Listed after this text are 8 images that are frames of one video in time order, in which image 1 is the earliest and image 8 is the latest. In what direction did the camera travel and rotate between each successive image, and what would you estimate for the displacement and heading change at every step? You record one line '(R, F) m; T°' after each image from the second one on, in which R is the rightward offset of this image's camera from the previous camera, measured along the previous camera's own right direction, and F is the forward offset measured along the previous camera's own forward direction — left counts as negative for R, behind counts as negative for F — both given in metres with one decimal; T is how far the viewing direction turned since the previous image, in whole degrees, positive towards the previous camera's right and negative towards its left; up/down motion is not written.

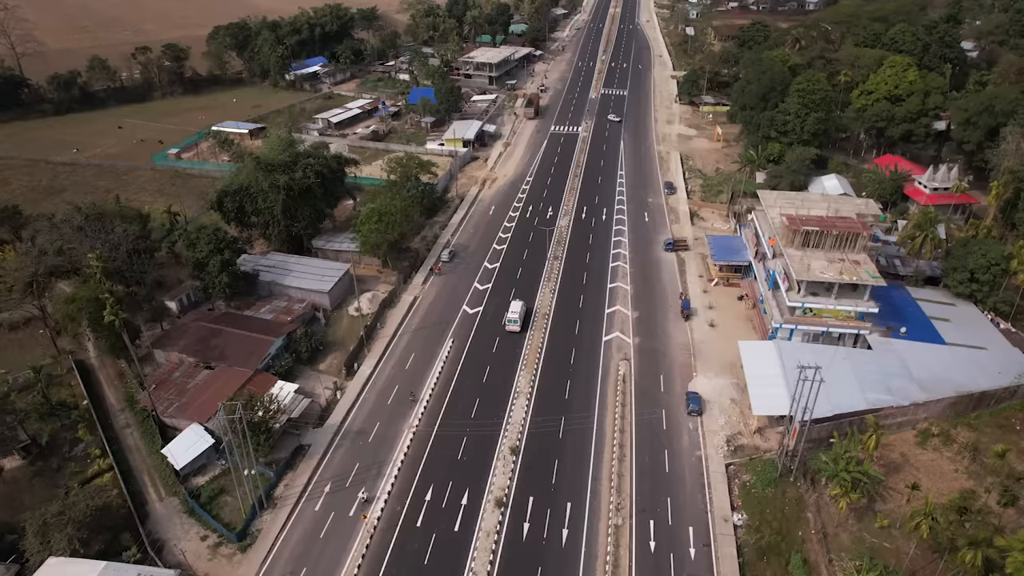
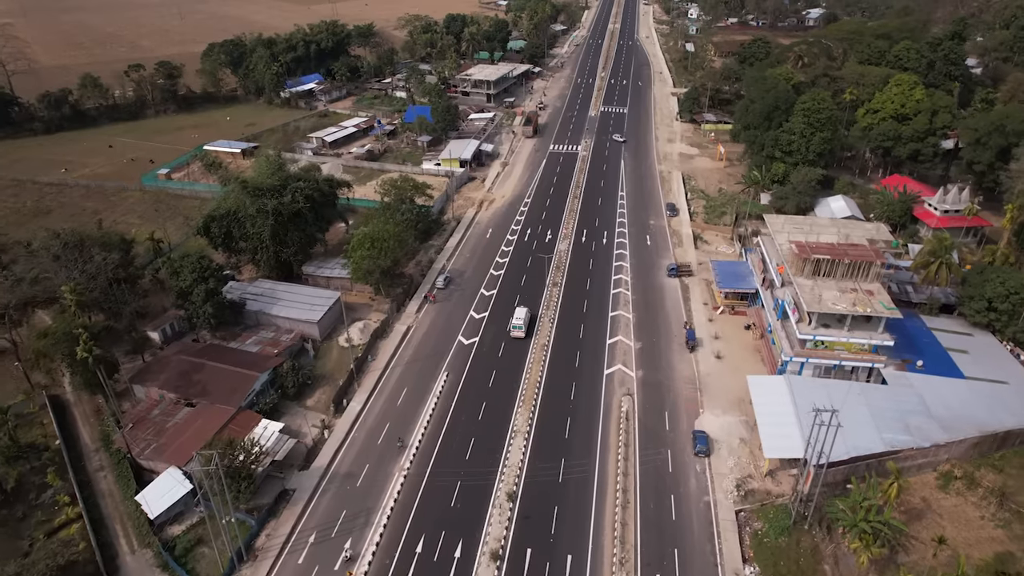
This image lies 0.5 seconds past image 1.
(+0.1, +1.8) m; 0°
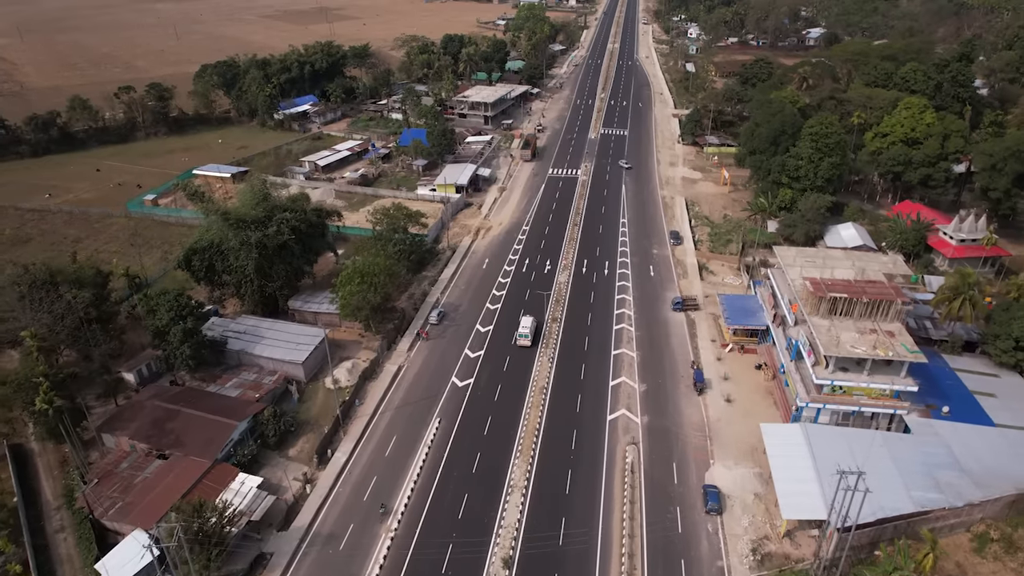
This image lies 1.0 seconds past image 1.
(+0.1, +2.3) m; 0°
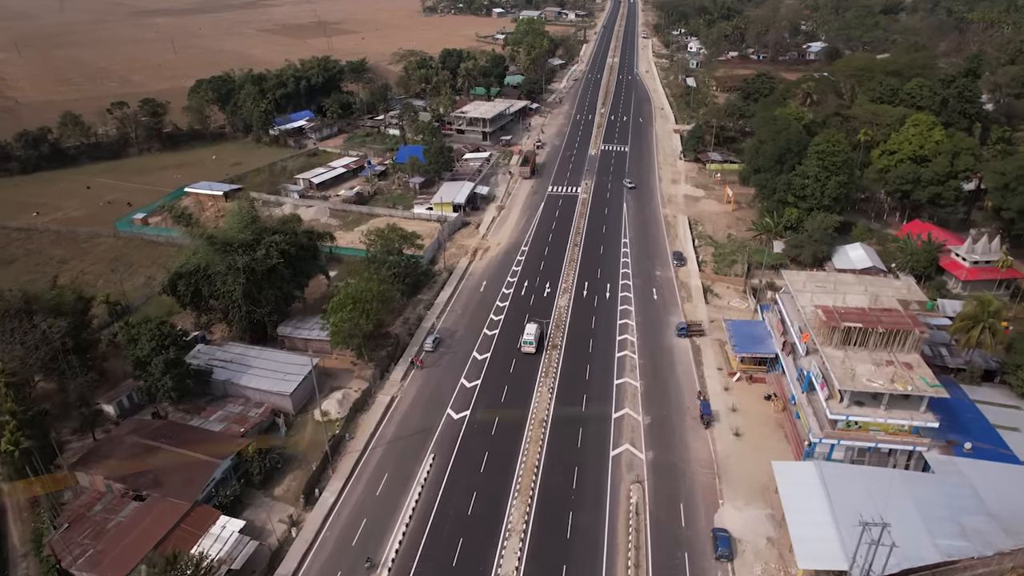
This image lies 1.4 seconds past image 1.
(+0.1, +1.7) m; 0°
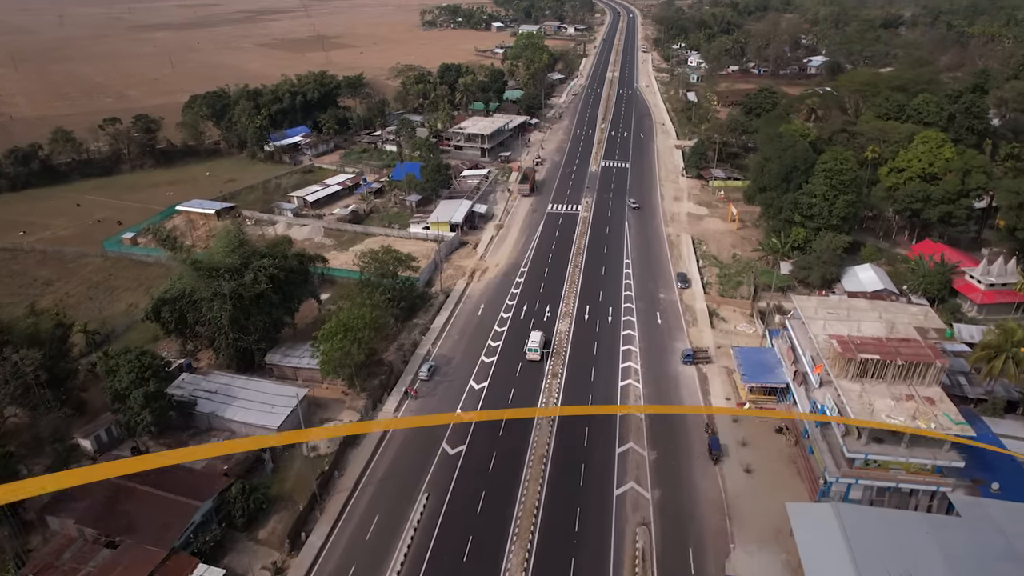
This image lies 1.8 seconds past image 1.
(+0.1, +1.7) m; 0°
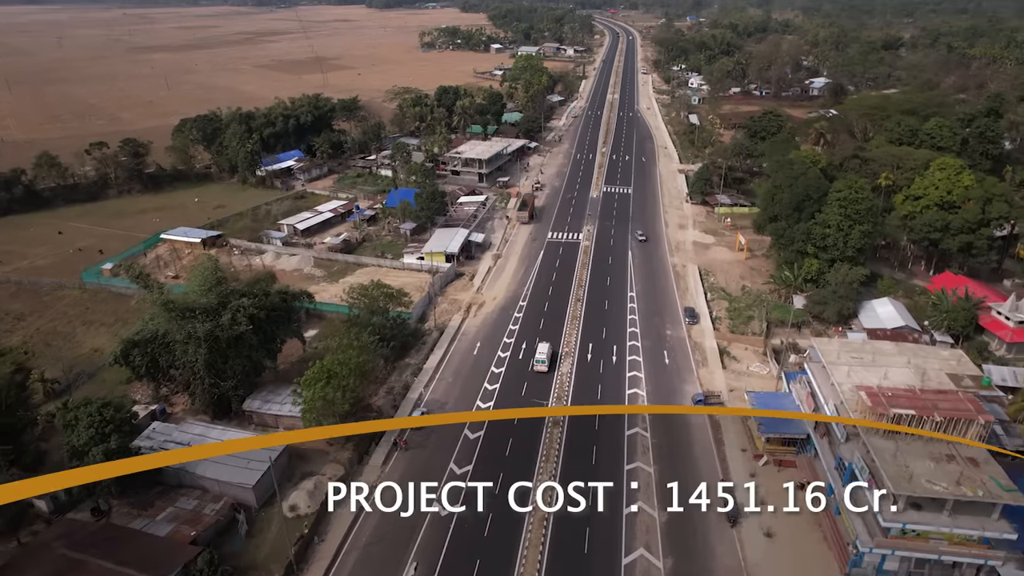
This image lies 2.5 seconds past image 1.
(+0.1, +2.8) m; 0°
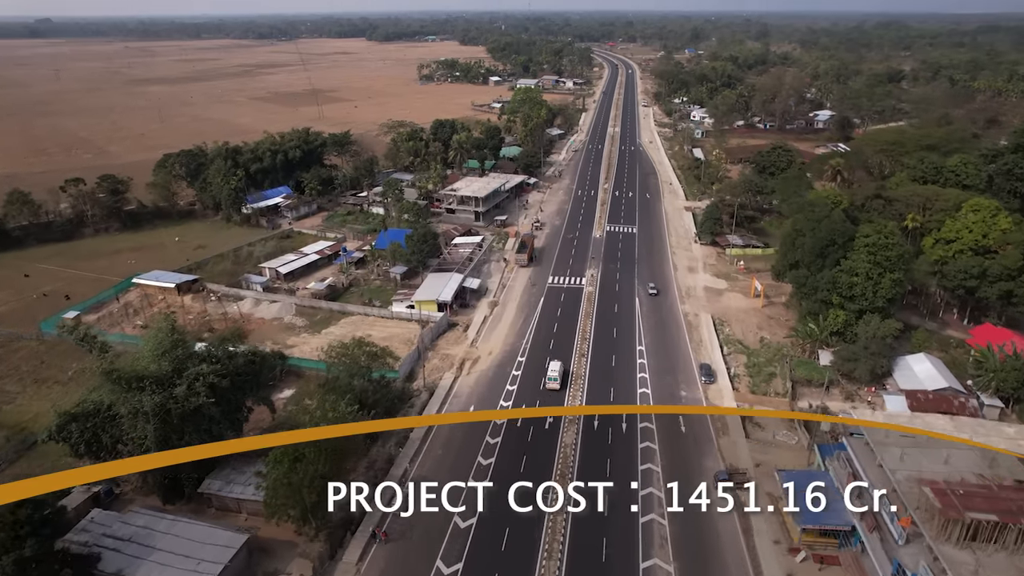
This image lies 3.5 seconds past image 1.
(+0.1, +4.6) m; 0°
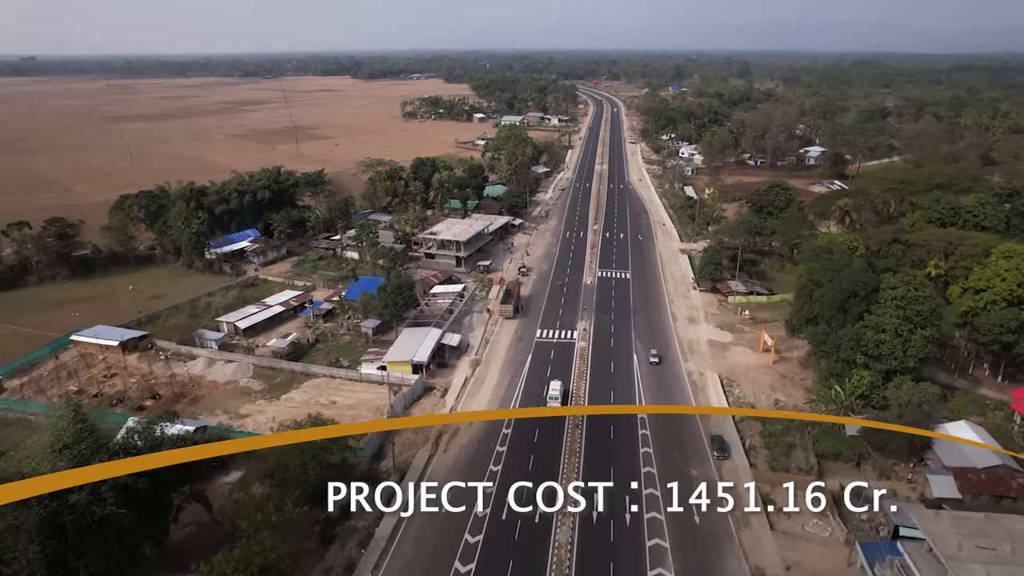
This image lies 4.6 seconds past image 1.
(+0.2, +5.6) m; +1°
